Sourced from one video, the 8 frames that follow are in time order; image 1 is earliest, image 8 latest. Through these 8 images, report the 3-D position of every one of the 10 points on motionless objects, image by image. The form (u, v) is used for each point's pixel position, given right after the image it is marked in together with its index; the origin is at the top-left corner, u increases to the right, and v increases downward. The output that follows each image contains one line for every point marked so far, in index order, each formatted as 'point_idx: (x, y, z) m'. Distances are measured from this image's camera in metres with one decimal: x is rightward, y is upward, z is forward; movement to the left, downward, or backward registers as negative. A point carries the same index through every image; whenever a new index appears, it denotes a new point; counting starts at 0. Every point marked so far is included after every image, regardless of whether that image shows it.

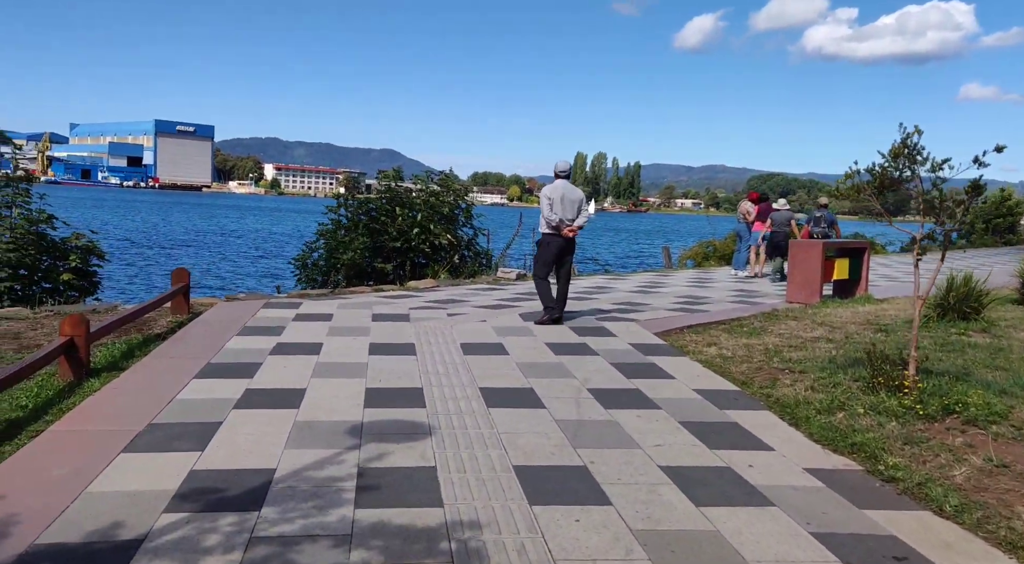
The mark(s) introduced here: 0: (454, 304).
0: (-0.7, -0.4, +10.0) m
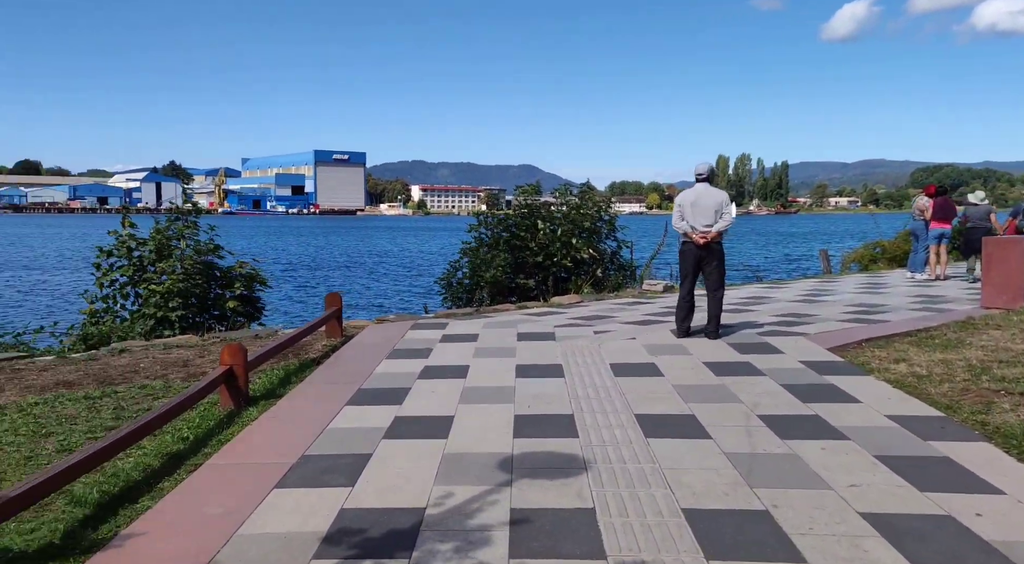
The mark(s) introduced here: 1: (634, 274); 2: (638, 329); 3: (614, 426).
0: (+0.9, -0.5, +9.7) m
1: (+2.2, +0.1, +15.4) m
2: (+1.2, -0.6, +8.8) m
3: (+0.6, -0.8, +4.8) m
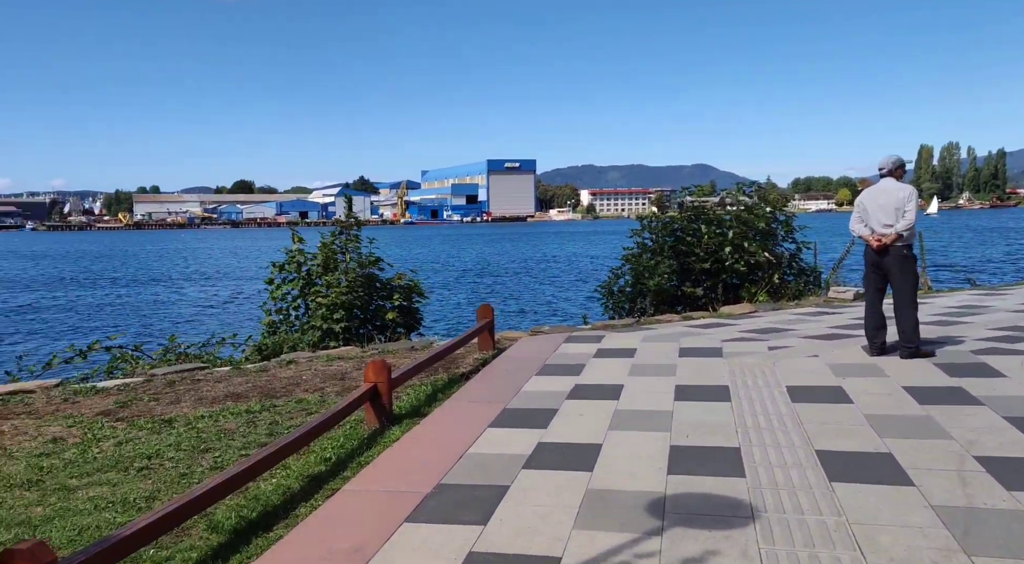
0: (+2.7, -0.6, +8.8) m
1: (+5.0, 0.0, +14.2) m
2: (+2.8, -0.6, +7.9) m
3: (+1.3, -0.9, +4.1) m
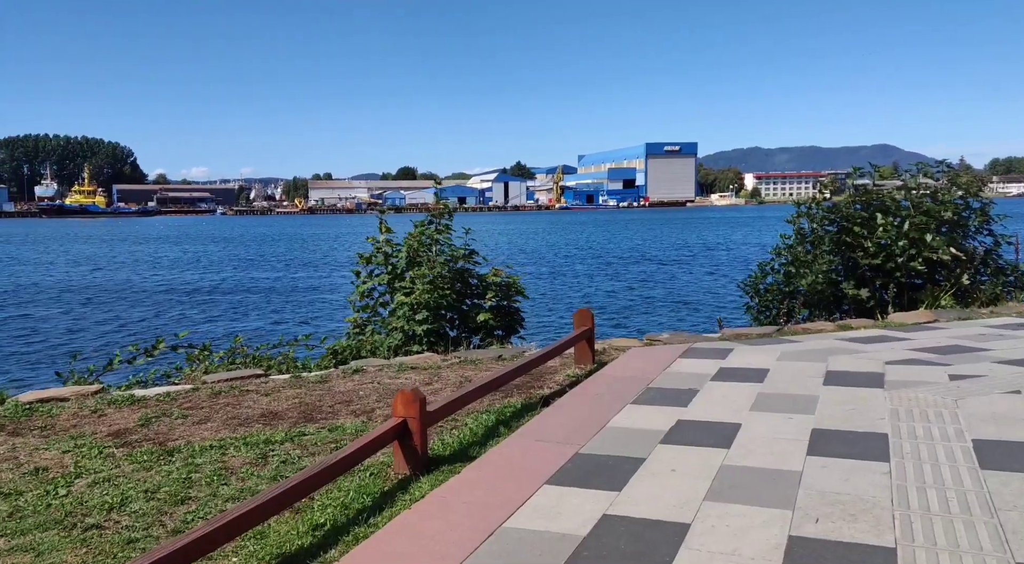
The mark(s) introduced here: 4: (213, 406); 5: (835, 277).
0: (+3.5, -0.6, +7.0) m
1: (+6.8, 0.0, +11.8) m
2: (+3.5, -0.7, +6.1) m
3: (+1.4, -1.0, +2.6) m
4: (-2.0, -0.8, +5.7) m
5: (+4.2, +0.1, +11.2) m
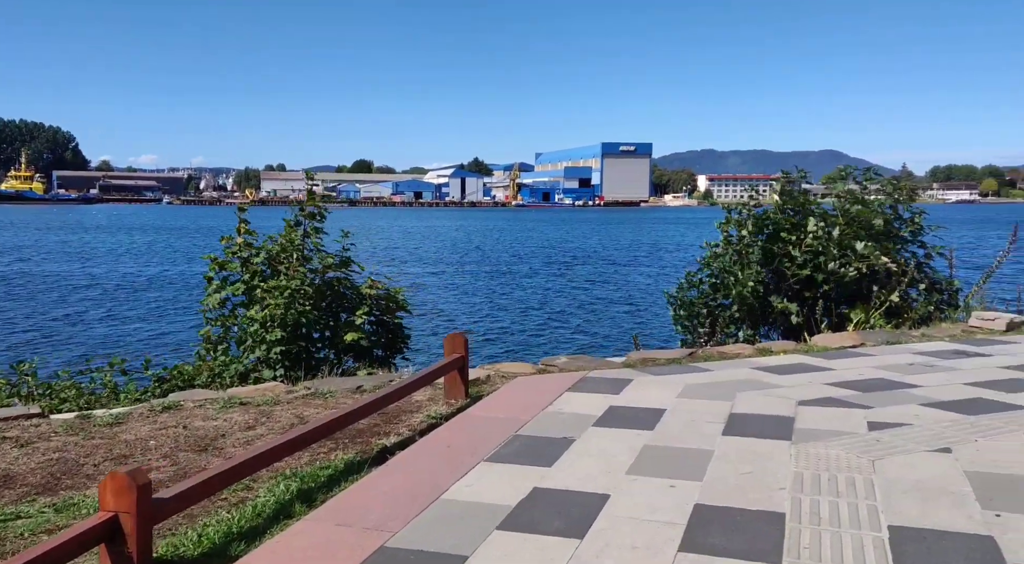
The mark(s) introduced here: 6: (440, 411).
0: (+2.6, -0.8, +6.1) m
1: (+5.6, -0.2, +11.1) m
2: (+2.6, -0.9, +5.2) m
3: (+0.6, -1.1, +1.6) m
4: (-2.9, -0.9, +4.5) m
5: (+3.0, -0.1, +10.3) m
6: (-0.4, -0.8, +5.6) m
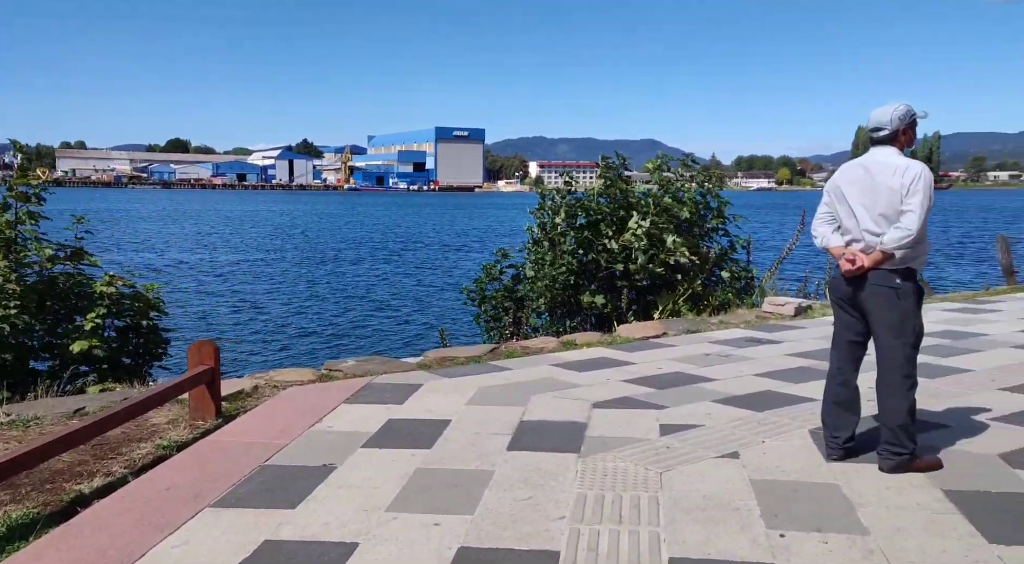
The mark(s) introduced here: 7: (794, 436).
0: (+1.1, -0.8, +5.8) m
1: (+3.1, 0.0, +11.3) m
2: (+1.3, -0.9, +4.9) m
3: (0.0, -1.2, +1.0) m
4: (-4.0, -1.0, +3.2) m
5: (+0.7, 0.0, +10.1) m
6: (-1.7, -0.8, +4.8) m
7: (+1.8, -1.0, +5.6) m
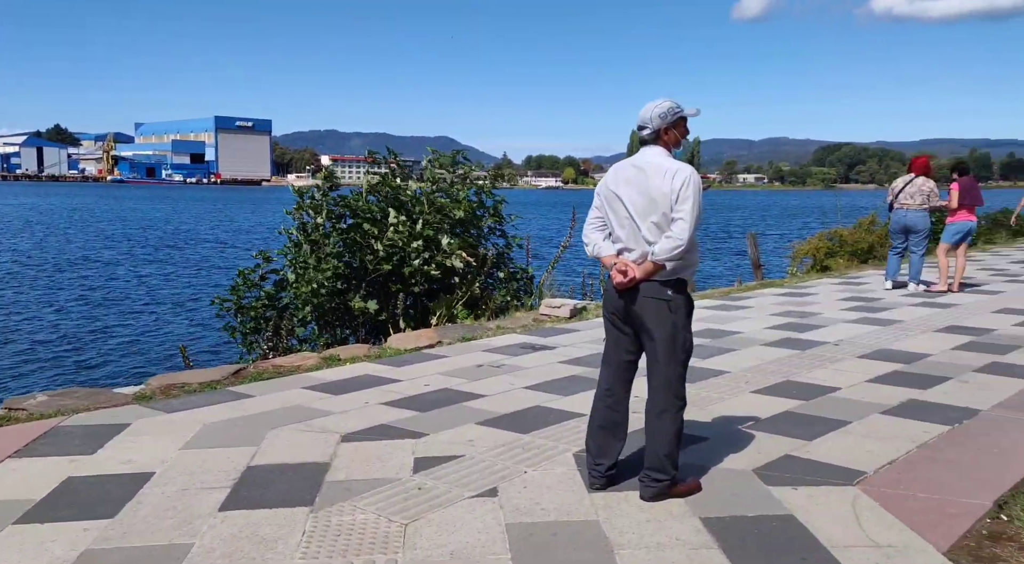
0: (-0.5, -0.9, +5.2) m
1: (+0.2, -0.1, +11.1) m
2: (-0.1, -1.0, +4.5) m
3: (-0.4, -1.3, +0.3) m
4: (-4.8, -1.1, +1.6) m
5: (-1.9, -0.1, +9.3) m
6: (-3.0, -0.9, +3.6) m
7: (+0.3, -1.1, +5.2) m
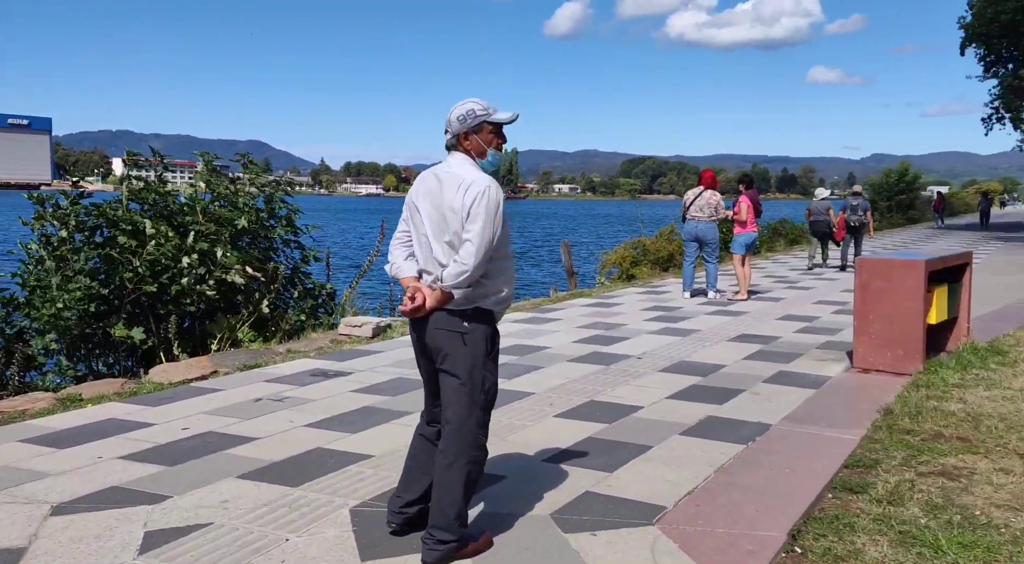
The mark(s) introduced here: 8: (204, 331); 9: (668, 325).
0: (-1.7, -1.0, +4.4) m
1: (-2.3, -0.3, +10.2) m
2: (-1.2, -1.1, +3.7) m
3: (-0.6, -1.4, -0.4) m
4: (-5.1, -1.2, -0.1) m
5: (-3.9, -0.3, +8.0) m
6: (-3.8, -1.1, +2.2) m
7: (-0.9, -1.2, +4.5) m
8: (-3.2, -0.5, +8.9) m
9: (+2.5, -0.7, +13.7) m
